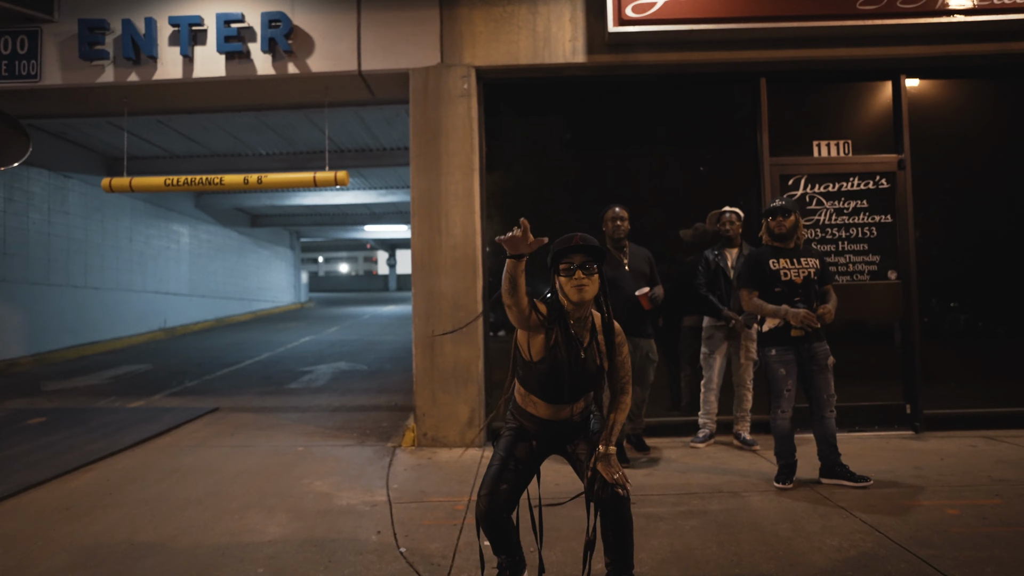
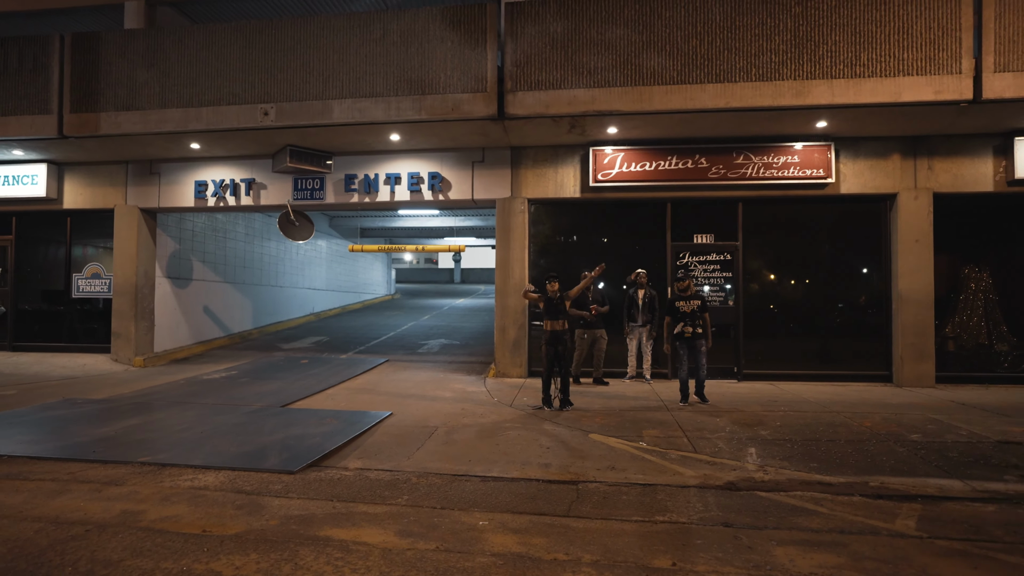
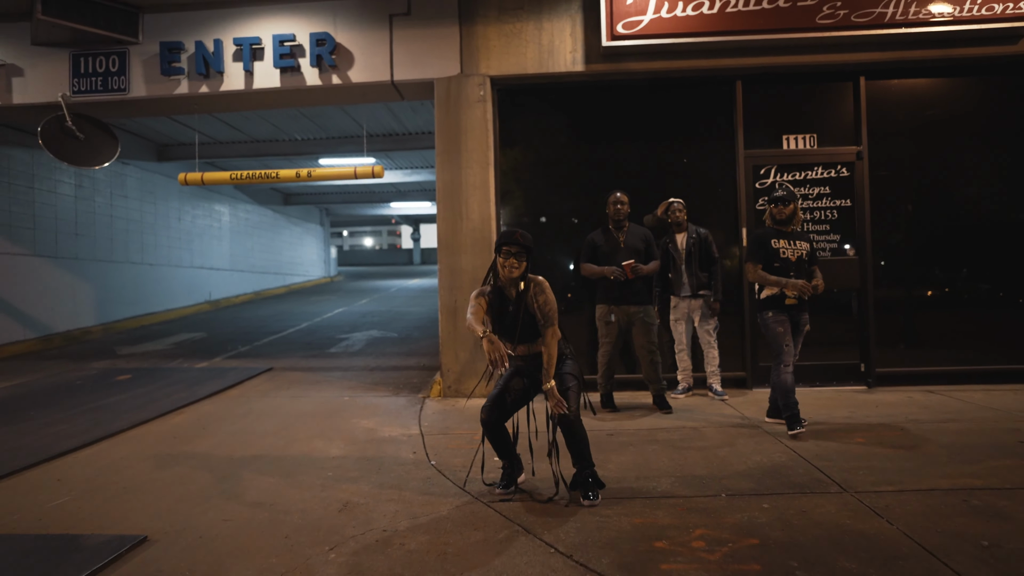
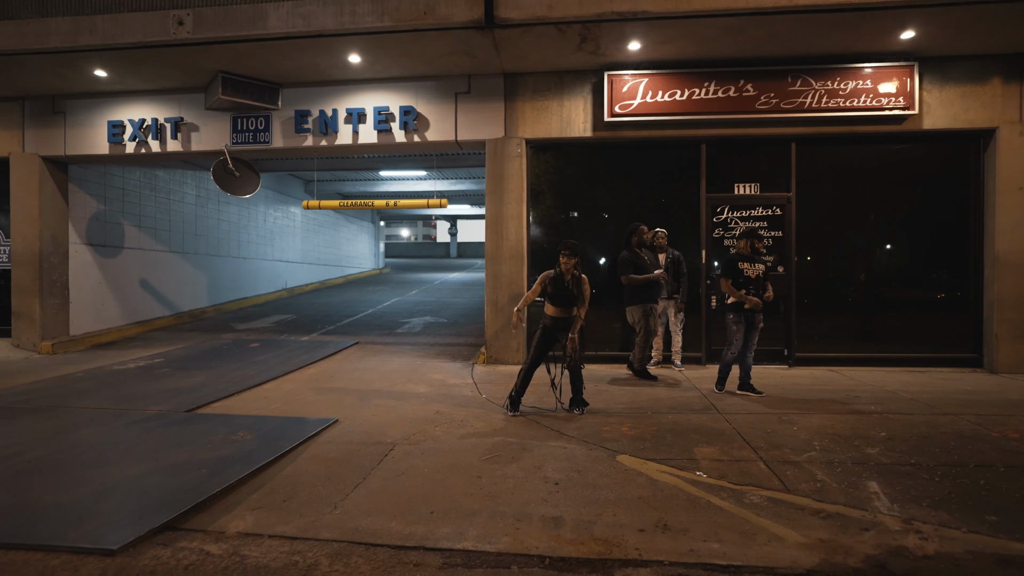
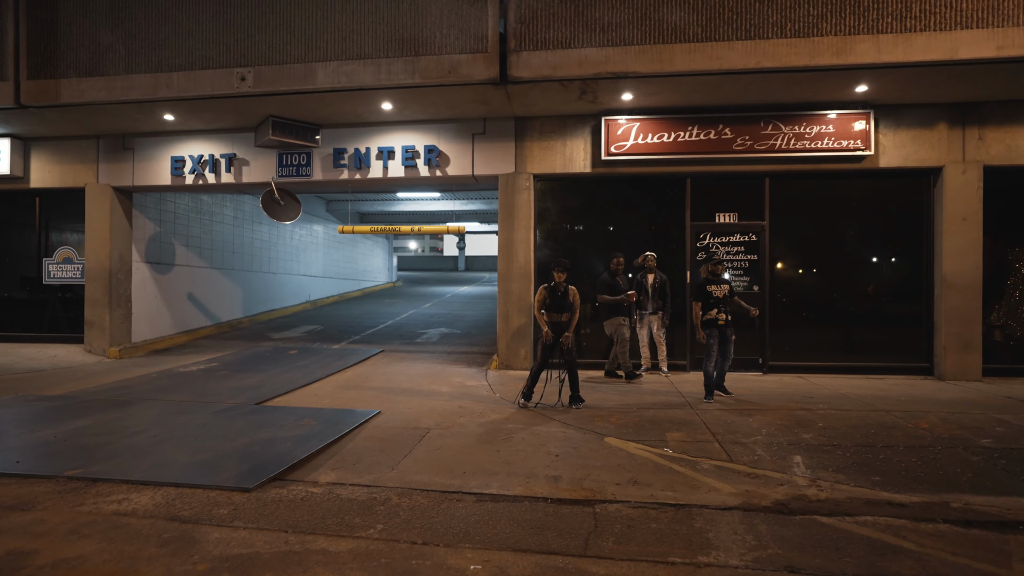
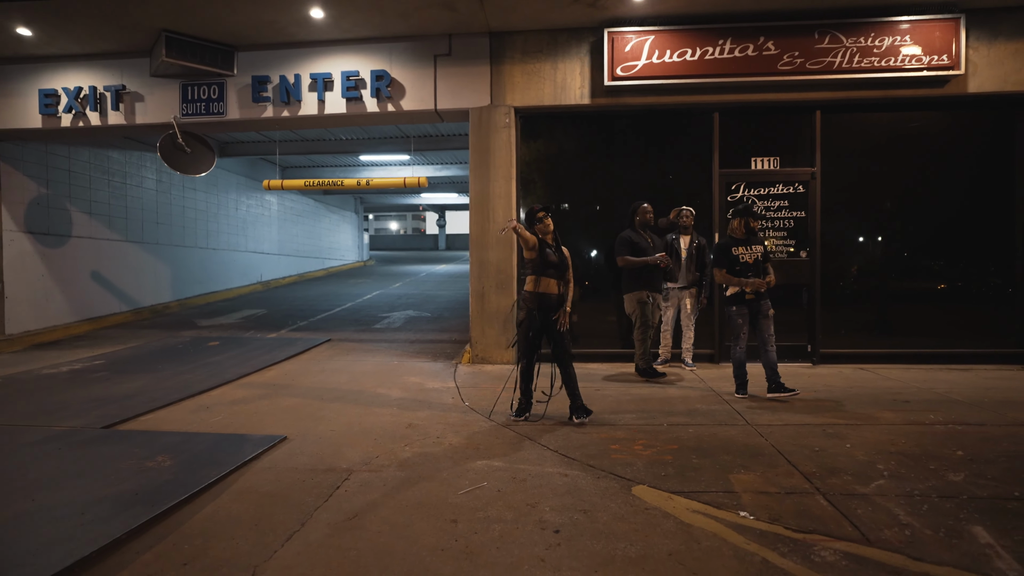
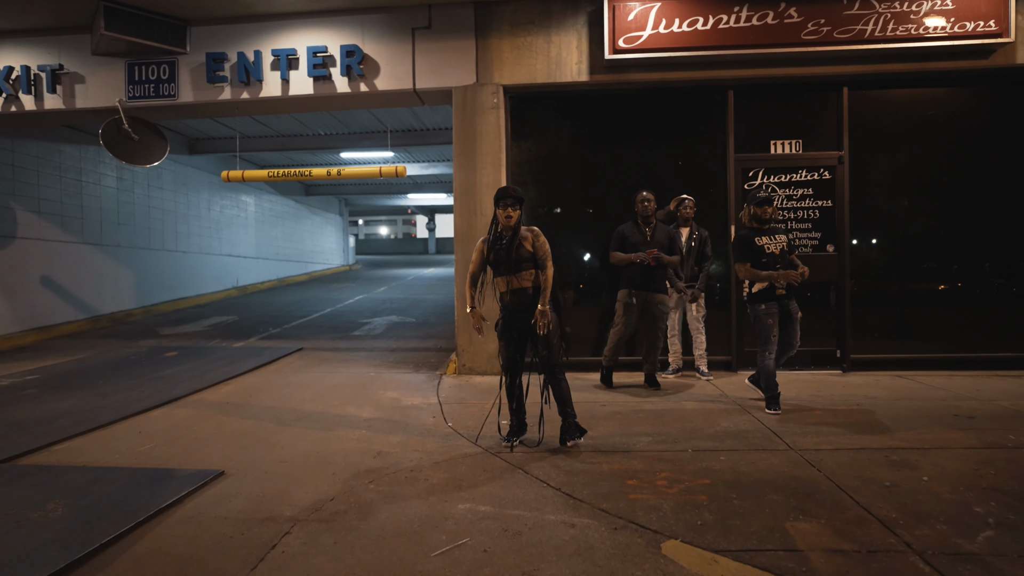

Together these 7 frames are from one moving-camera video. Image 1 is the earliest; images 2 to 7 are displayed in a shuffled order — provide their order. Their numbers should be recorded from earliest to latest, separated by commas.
3, 7, 6, 4, 5, 2
